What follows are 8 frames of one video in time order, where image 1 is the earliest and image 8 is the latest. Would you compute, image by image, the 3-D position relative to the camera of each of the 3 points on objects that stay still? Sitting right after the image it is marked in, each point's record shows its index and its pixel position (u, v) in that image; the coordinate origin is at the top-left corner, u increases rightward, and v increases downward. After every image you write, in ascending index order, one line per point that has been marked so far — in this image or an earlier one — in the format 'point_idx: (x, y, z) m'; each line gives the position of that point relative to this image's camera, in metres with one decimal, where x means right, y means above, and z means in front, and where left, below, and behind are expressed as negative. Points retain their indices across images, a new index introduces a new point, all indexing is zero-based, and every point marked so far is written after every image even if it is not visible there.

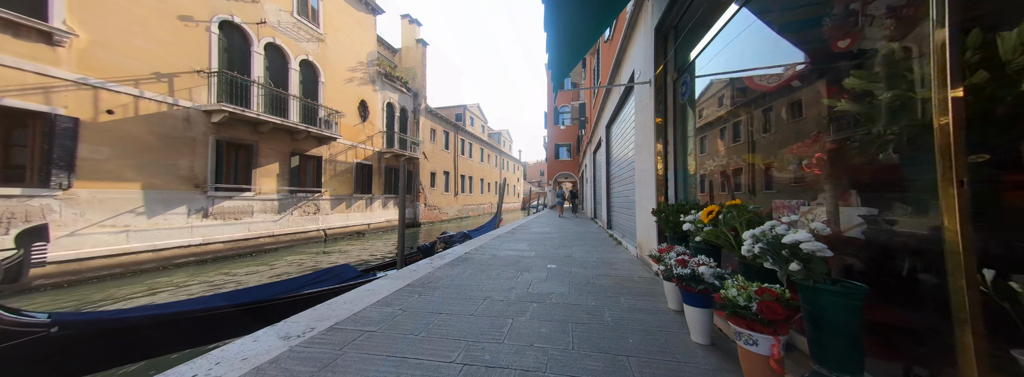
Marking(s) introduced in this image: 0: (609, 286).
0: (+1.1, -1.1, +3.1) m
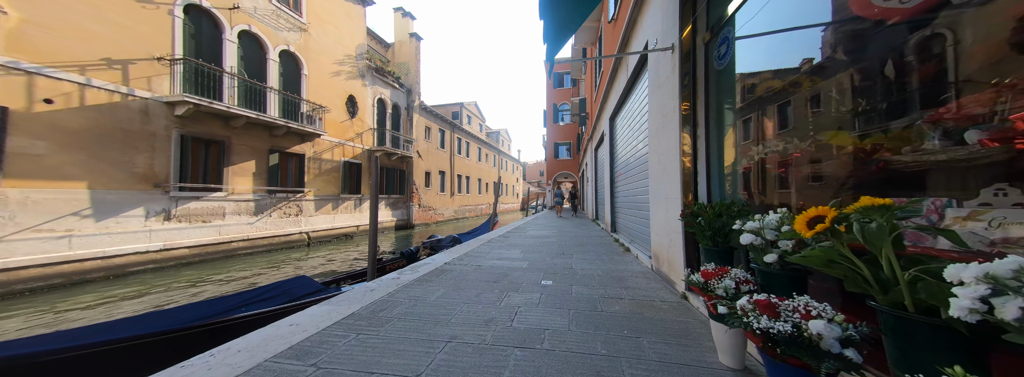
0: (+0.9, -1.1, +2.3) m
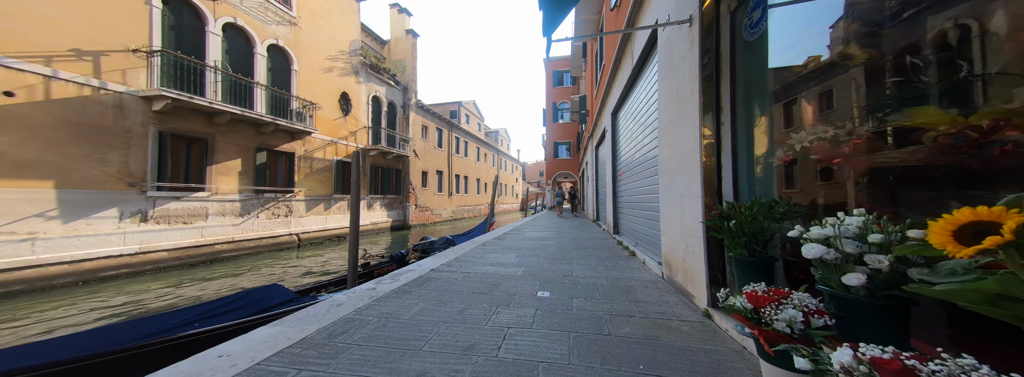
0: (+0.8, -1.0, +1.9) m
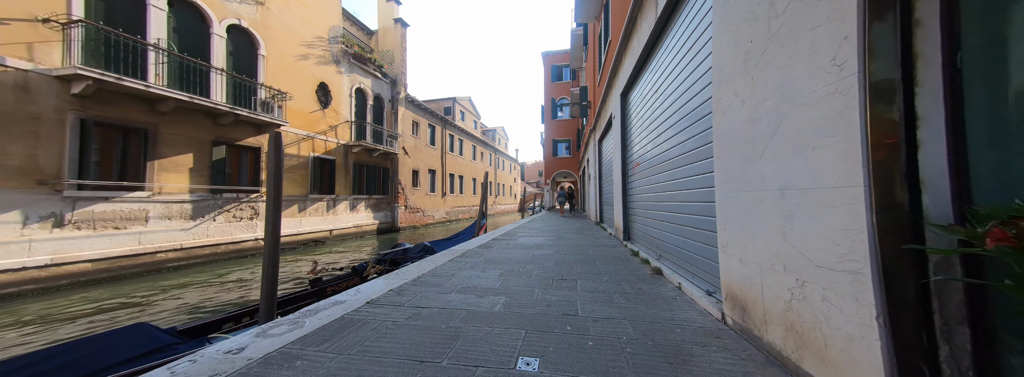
0: (+0.6, -1.0, +0.6) m
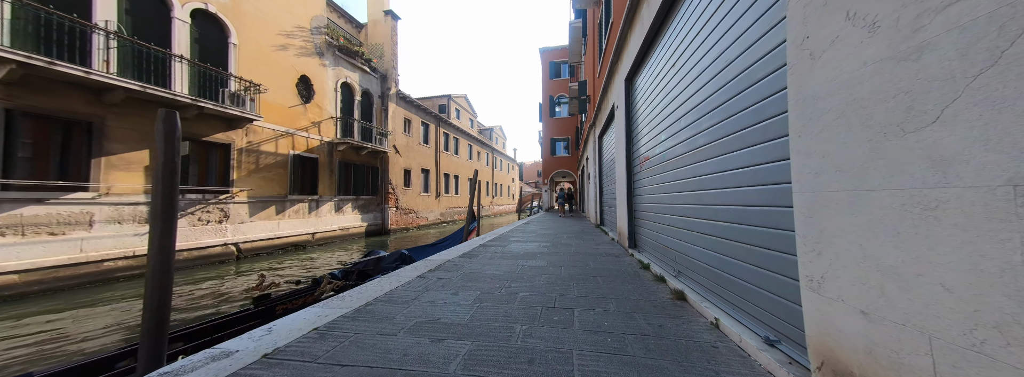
0: (+0.4, -1.0, -0.3) m
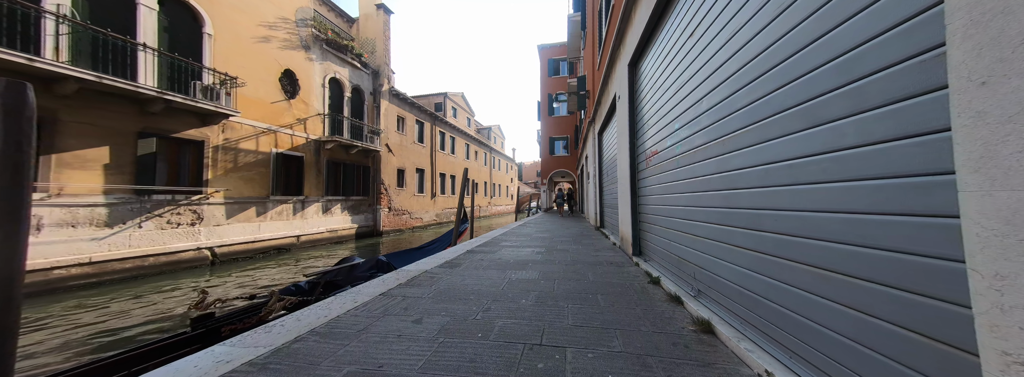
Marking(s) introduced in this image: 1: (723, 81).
0: (+0.2, -0.9, -0.9) m
1: (+1.8, +0.9, +2.3) m
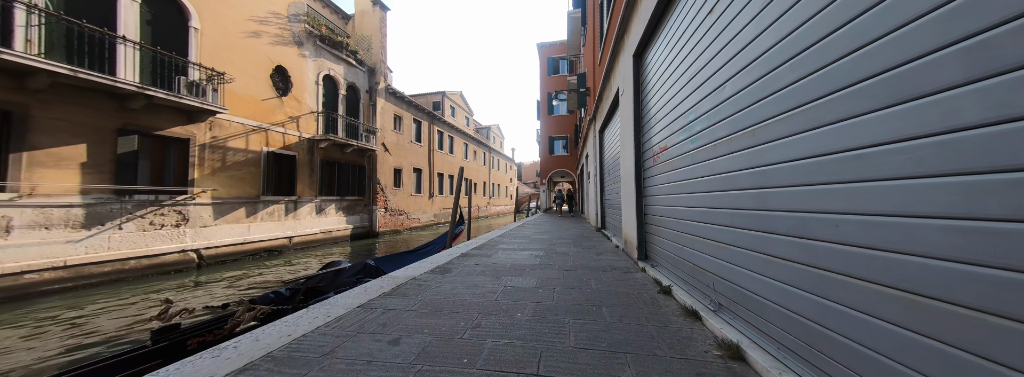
0: (+0.2, -0.9, -1.2) m
1: (+1.7, +0.9, +2.0) m
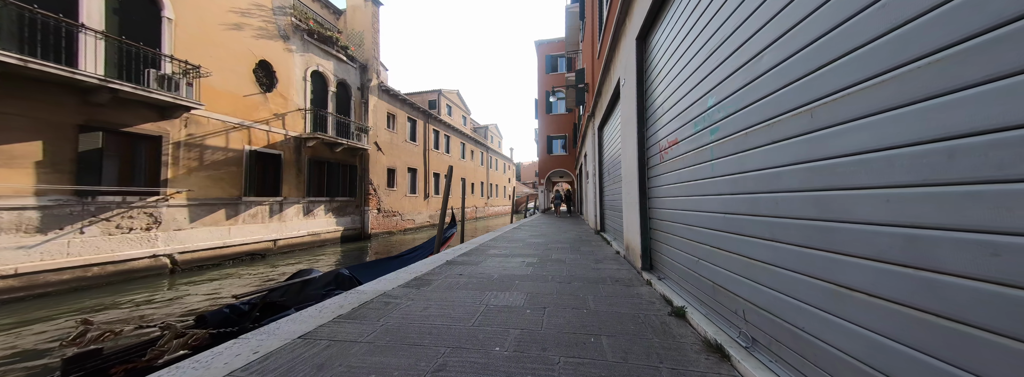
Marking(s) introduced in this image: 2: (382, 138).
0: (0.0, -0.9, -1.7) m
1: (+1.6, +0.9, +1.5) m
2: (-8.4, +3.2, +17.6) m
